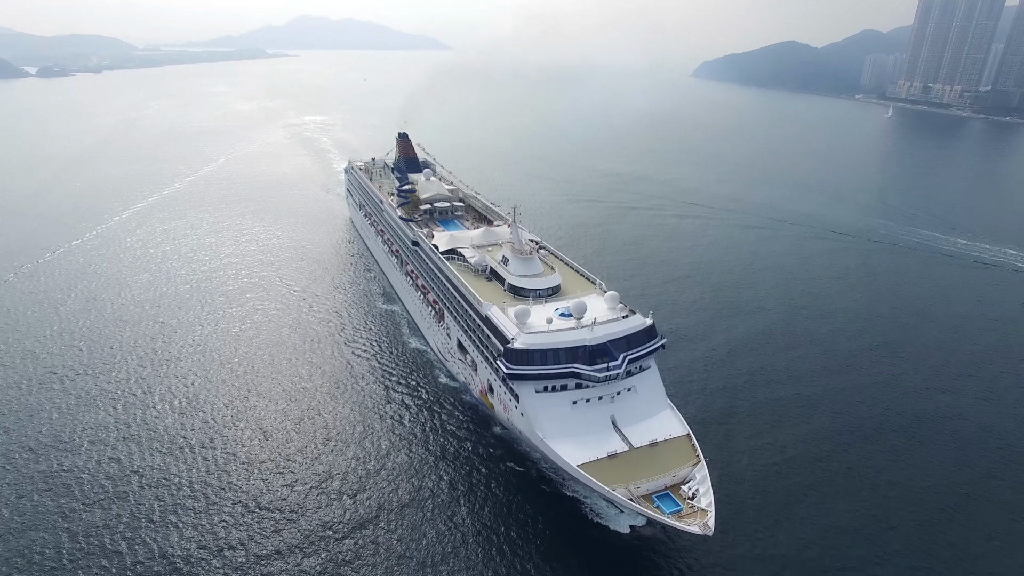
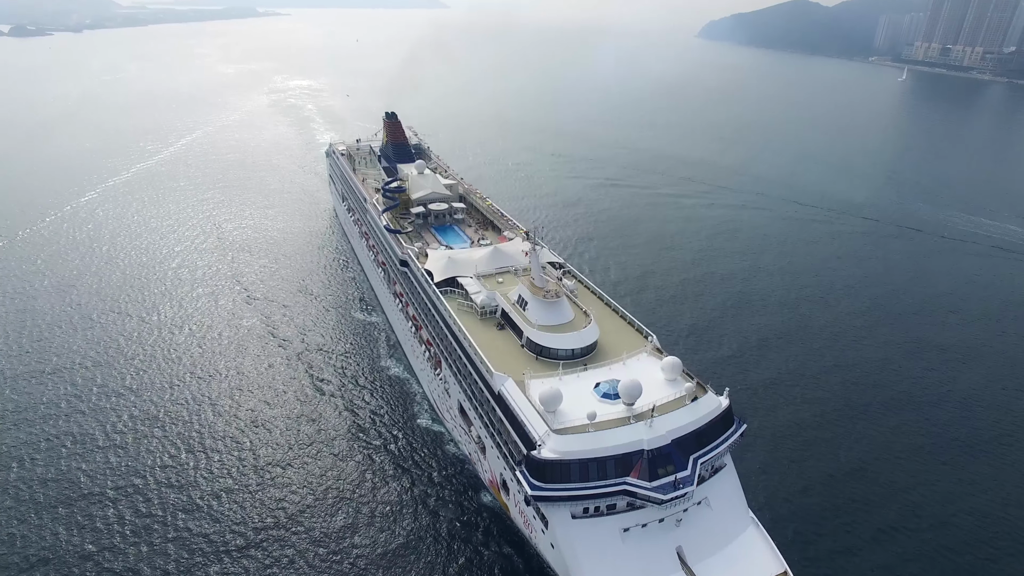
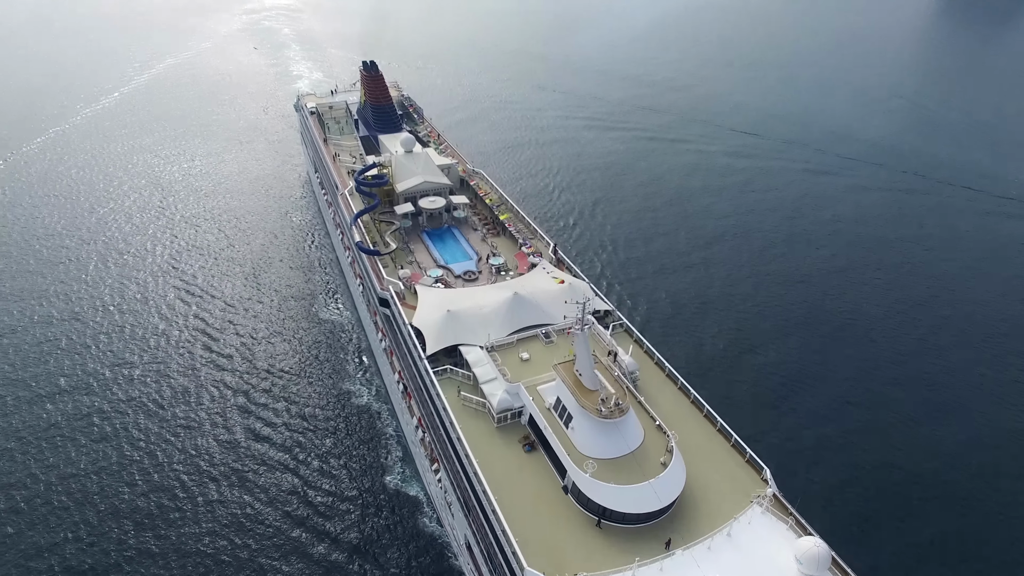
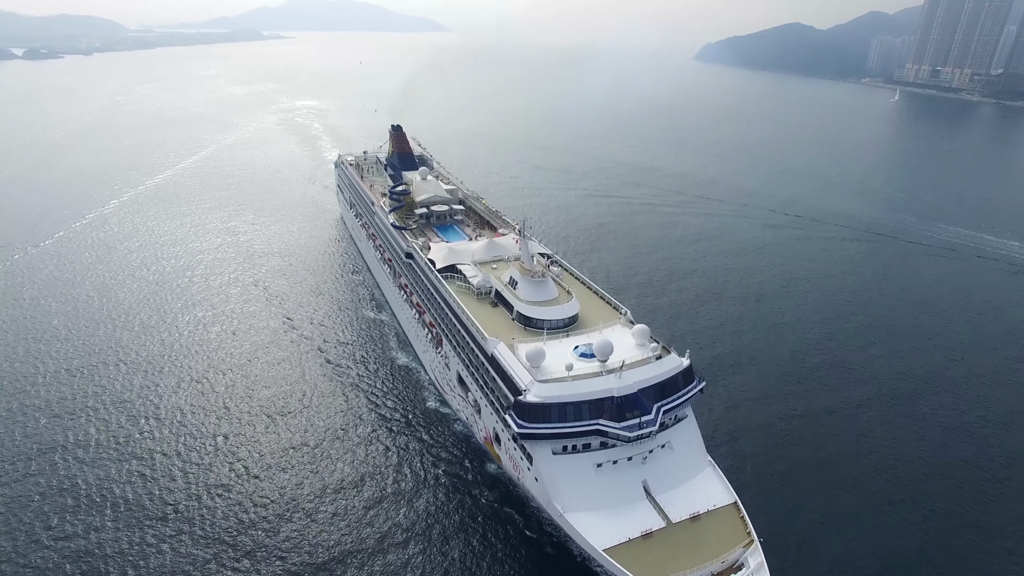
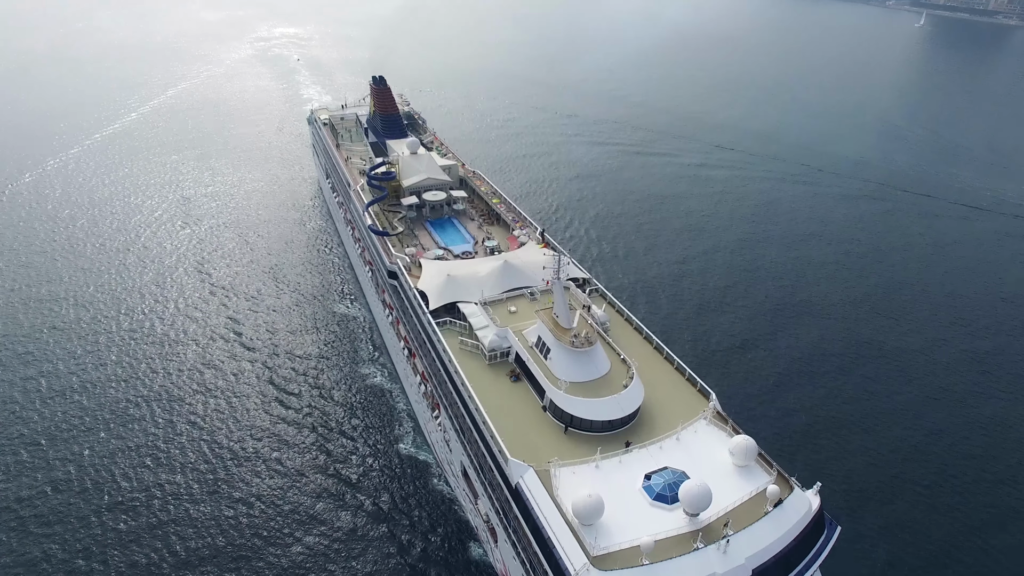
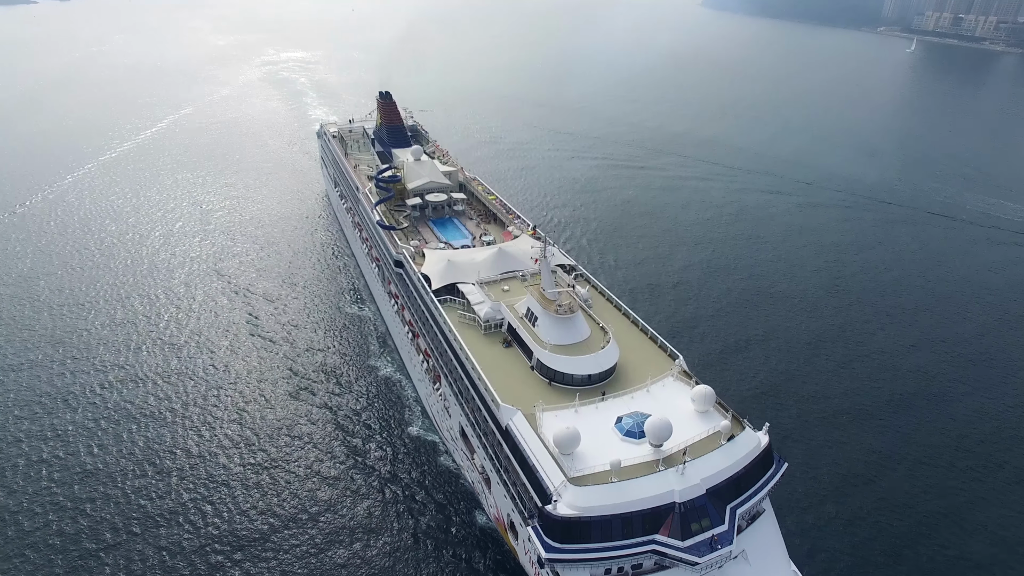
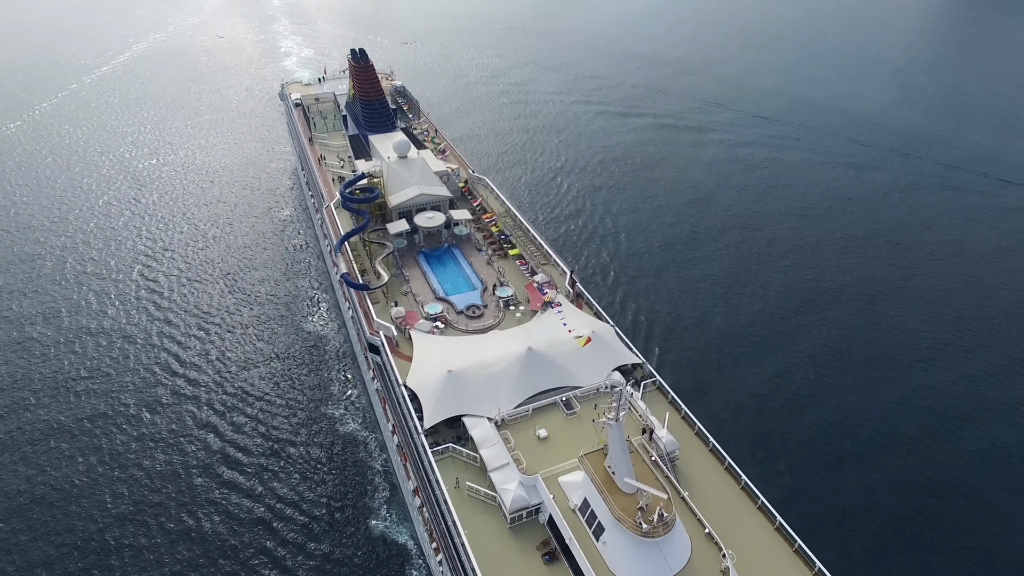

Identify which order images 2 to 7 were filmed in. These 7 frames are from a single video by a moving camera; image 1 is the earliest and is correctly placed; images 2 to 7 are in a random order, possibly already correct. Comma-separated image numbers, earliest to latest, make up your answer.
4, 2, 6, 5, 3, 7
